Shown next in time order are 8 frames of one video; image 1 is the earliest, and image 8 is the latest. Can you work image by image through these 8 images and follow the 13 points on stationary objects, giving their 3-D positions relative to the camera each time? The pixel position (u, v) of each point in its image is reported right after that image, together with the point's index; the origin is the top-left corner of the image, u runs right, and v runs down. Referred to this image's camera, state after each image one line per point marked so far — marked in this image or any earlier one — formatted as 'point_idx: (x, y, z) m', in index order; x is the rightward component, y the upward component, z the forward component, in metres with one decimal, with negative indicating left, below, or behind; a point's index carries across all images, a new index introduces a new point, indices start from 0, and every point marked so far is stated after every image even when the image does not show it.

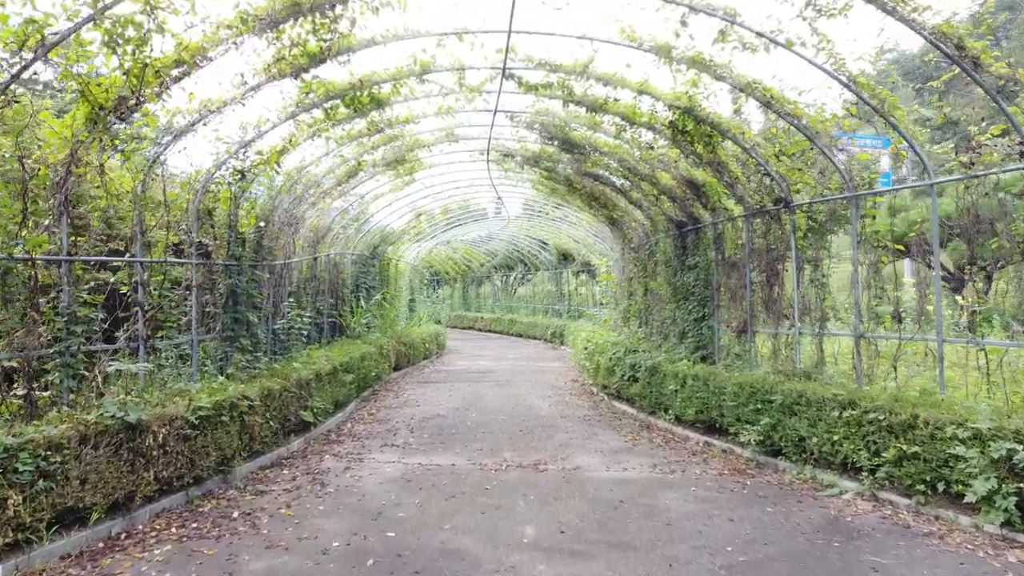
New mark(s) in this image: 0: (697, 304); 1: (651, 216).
0: (+1.9, -0.2, +8.7) m
1: (+1.8, +0.9, +10.5) m
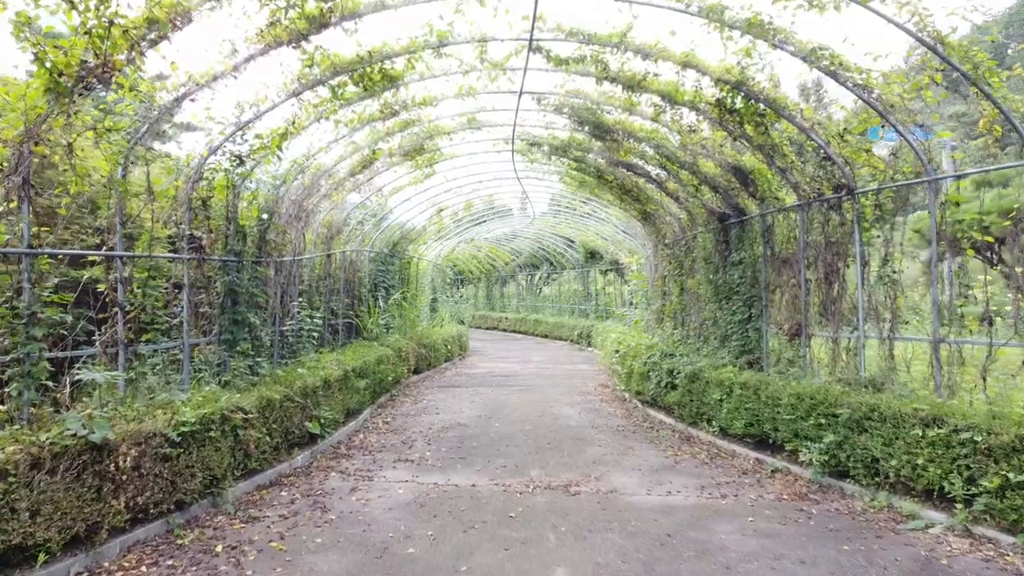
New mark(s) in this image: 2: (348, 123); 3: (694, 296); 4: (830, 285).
0: (+2.2, -0.2, +7.9) m
1: (+2.1, +0.9, +9.7) m
2: (-1.4, +1.4, +6.9) m
3: (+2.2, -0.1, +9.8) m
4: (+2.5, 0.0, +6.5) m
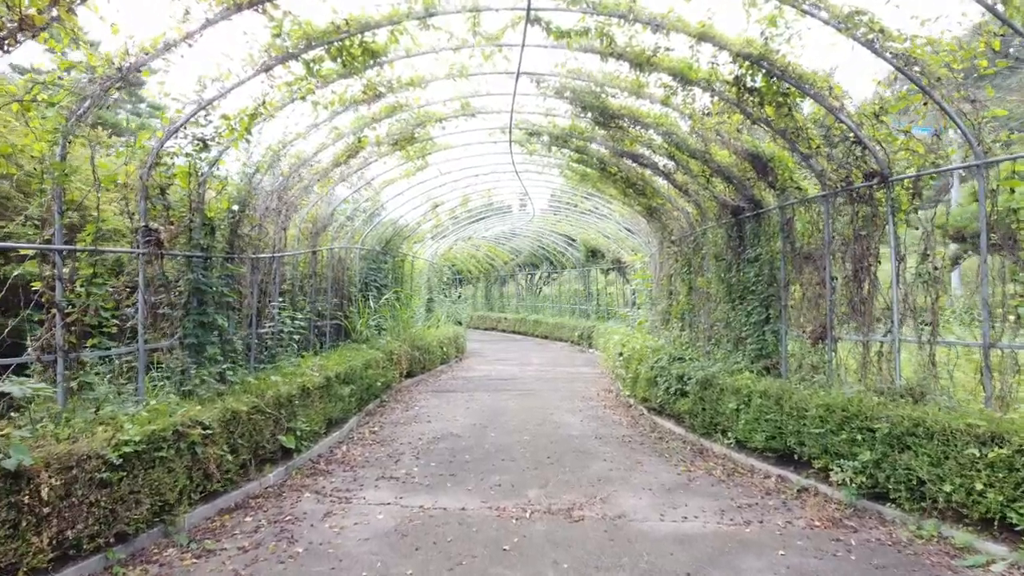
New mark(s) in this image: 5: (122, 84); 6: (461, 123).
0: (+2.2, -0.1, +7.3) m
1: (+2.0, +0.9, +9.0) m
2: (-1.4, +1.4, +6.3) m
3: (+2.1, -0.1, +9.2) m
4: (+2.5, 0.0, +5.9) m
5: (-2.1, +1.1, +4.4) m
6: (-0.5, +1.7, +8.7) m
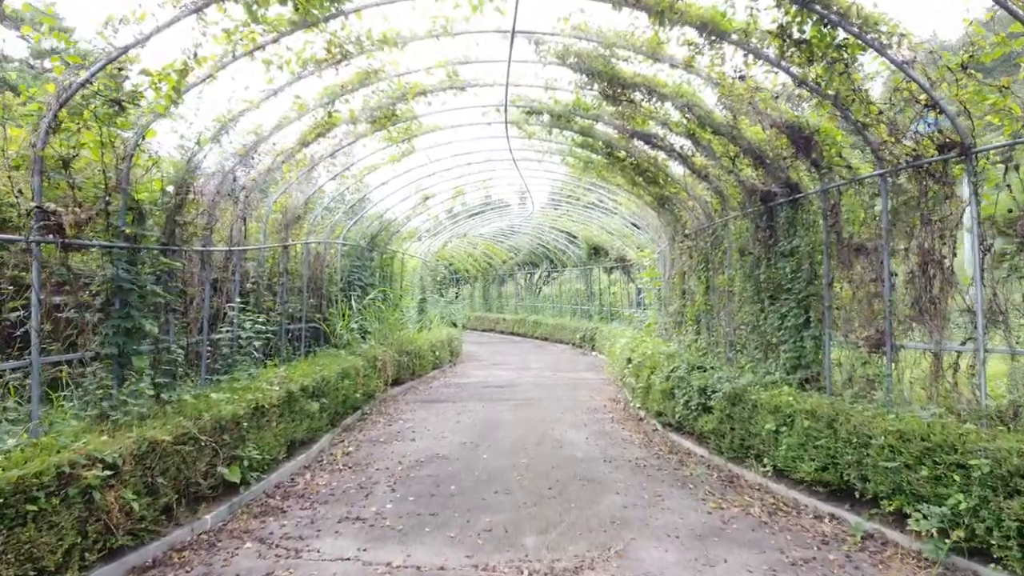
0: (+2.1, -0.1, +6.3) m
1: (+2.0, +0.9, +8.0) m
2: (-1.4, +1.4, +5.2) m
3: (+2.1, -0.1, +8.1) m
4: (+2.4, +0.1, +4.8) m
5: (-2.1, +1.1, +3.3) m
6: (-0.6, +1.7, +7.6) m
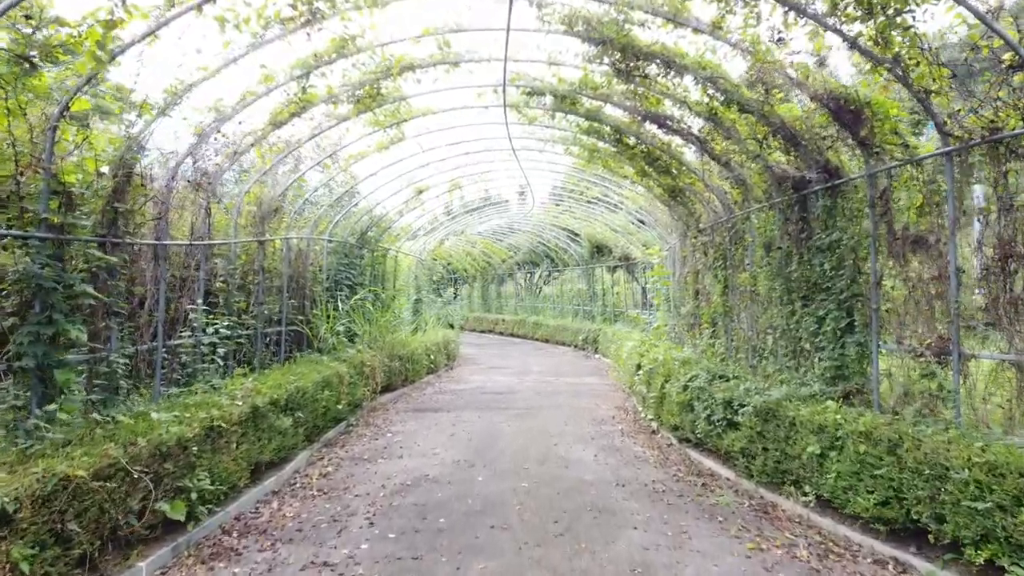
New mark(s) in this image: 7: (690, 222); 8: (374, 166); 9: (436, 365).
0: (+2.1, -0.1, +5.5) m
1: (+2.0, +1.0, +7.2) m
2: (-1.4, +1.4, +4.4) m
3: (+2.1, -0.1, +7.3) m
4: (+2.4, +0.1, +4.0) m
5: (-2.1, +1.1, +2.6) m
6: (-0.6, +1.7, +6.8) m
7: (+2.1, +0.8, +9.7) m
8: (-1.6, +1.4, +9.7) m
9: (-1.3, -1.3, +13.7) m
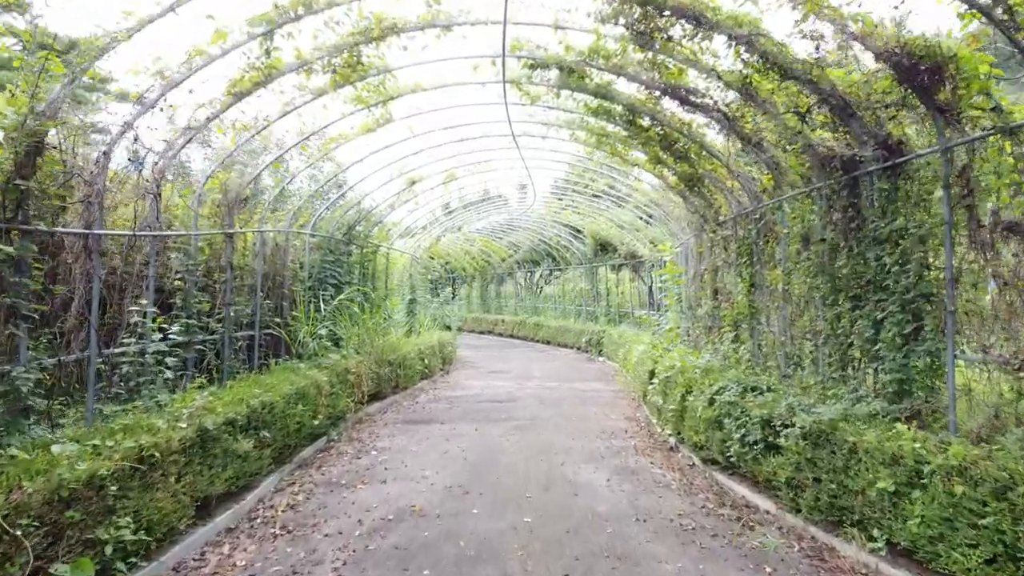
0: (+2.1, -0.1, +4.6) m
1: (+2.0, +1.0, +6.3) m
2: (-1.4, +1.4, +3.5) m
3: (+2.1, -0.1, +6.4) m
4: (+2.4, +0.1, +3.2) m
5: (-2.1, +1.1, +1.7) m
6: (-0.6, +1.7, +5.9) m
7: (+2.1, +0.8, +8.8) m
8: (-1.6, +1.4, +8.8) m
9: (-1.3, -1.3, +12.8) m
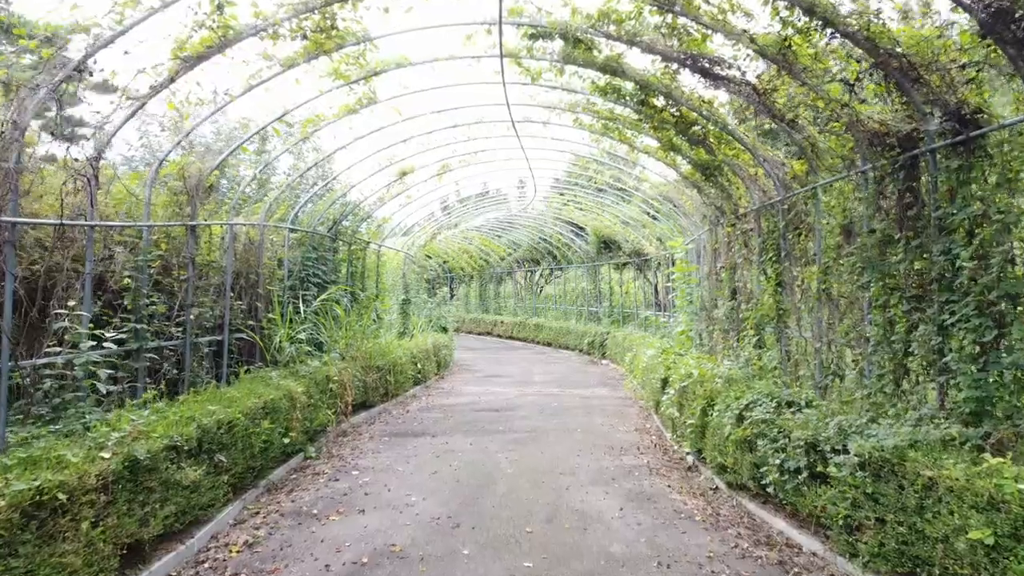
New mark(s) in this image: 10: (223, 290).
0: (+2.1, -0.1, +3.8) m
1: (+2.0, +1.0, +5.5) m
2: (-1.5, +1.4, +2.8) m
3: (+2.1, -0.1, +5.7) m
4: (+2.4, +0.1, +2.4) m
5: (-2.1, +1.1, +0.9) m
6: (-0.6, +1.8, +5.2) m
7: (+2.1, +0.8, +8.1) m
8: (-1.6, +1.4, +8.1) m
9: (-1.3, -1.3, +12.0) m
10: (-2.3, 0.0, +6.6) m
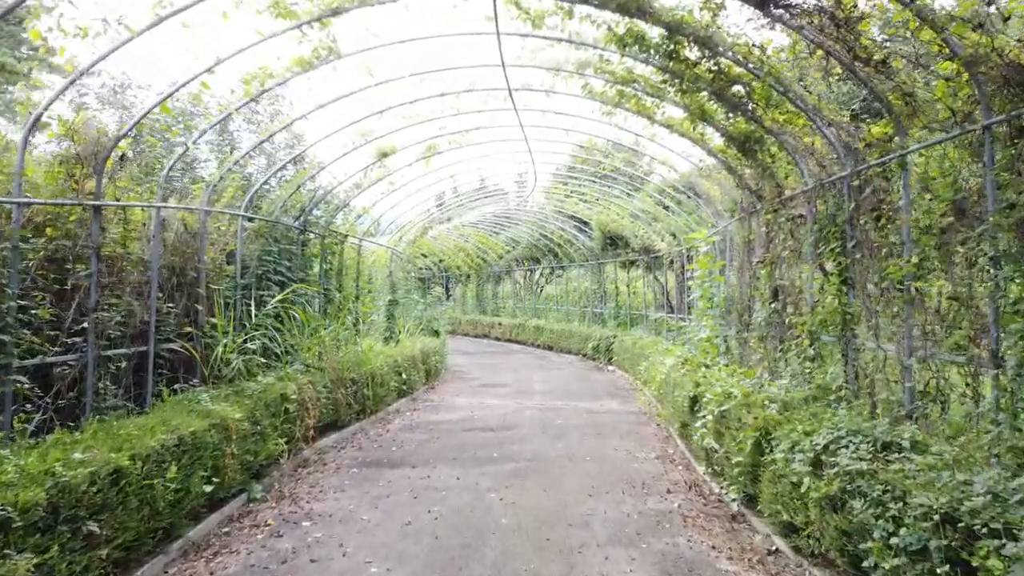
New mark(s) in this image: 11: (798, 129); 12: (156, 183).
0: (+2.1, -0.1, +2.4) m
1: (+2.0, +1.0, +4.2) m
2: (-1.5, +1.4, +1.4) m
3: (+2.1, 0.0, +4.3) m
4: (+2.4, +0.1, +1.0) m
5: (-2.2, +1.1, -0.5) m
6: (-0.6, +1.8, +3.8) m
7: (+2.0, +0.8, +6.7) m
8: (-1.7, +1.5, +6.7) m
9: (-1.3, -1.3, +10.6) m
10: (-2.4, 0.0, +5.3) m
11: (+1.9, +1.1, +5.7) m
12: (-2.4, +0.7, +5.5) m
